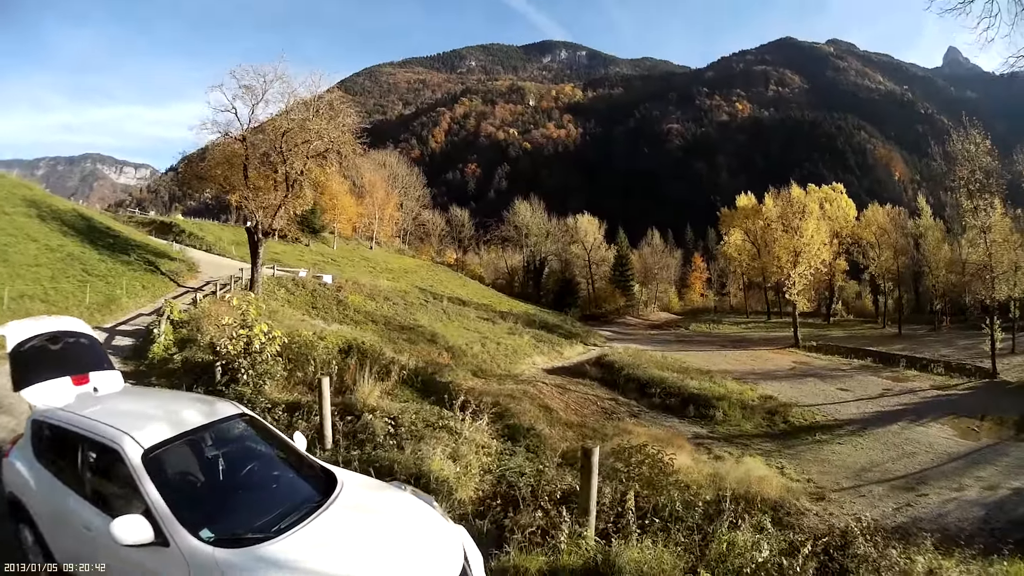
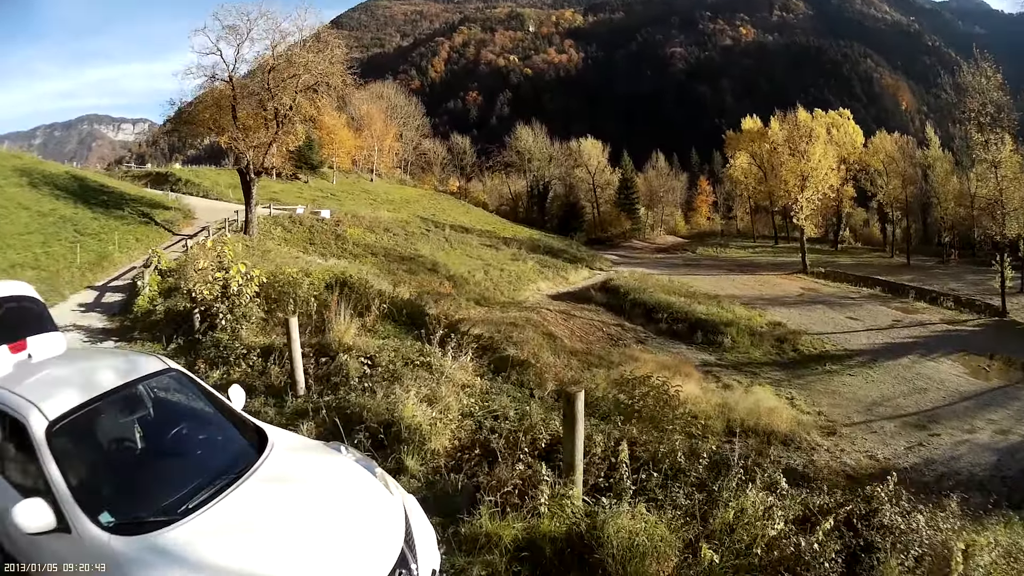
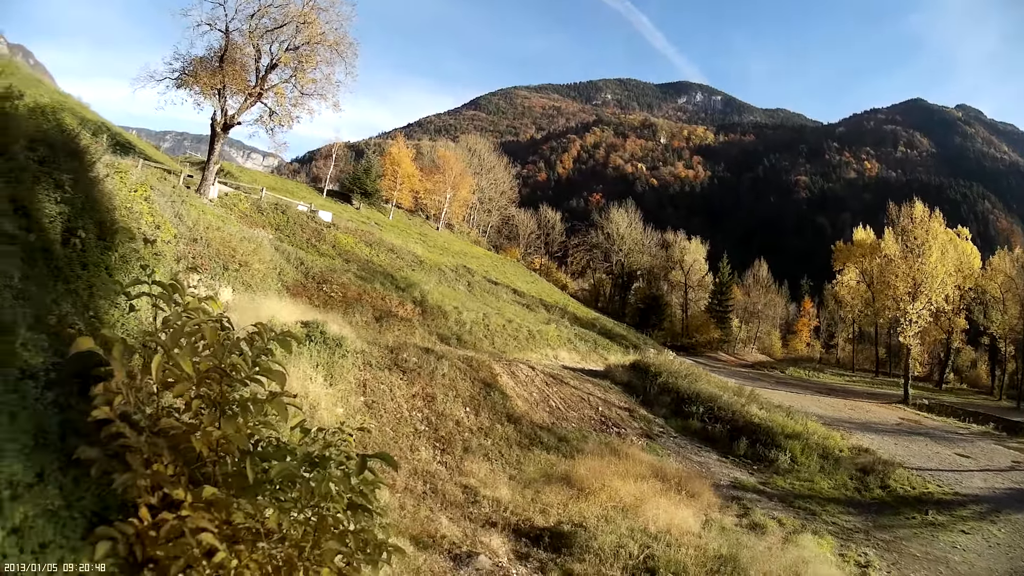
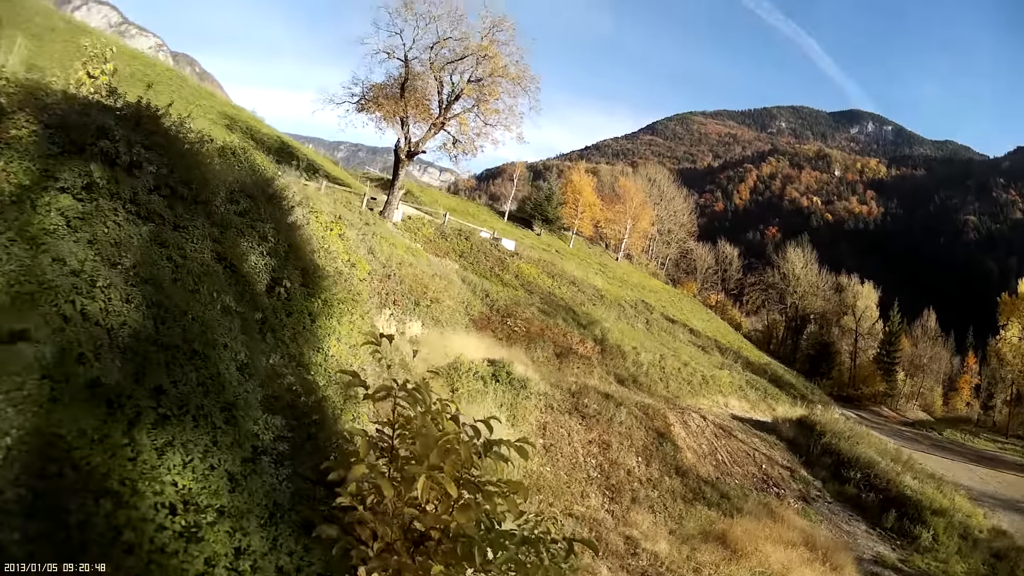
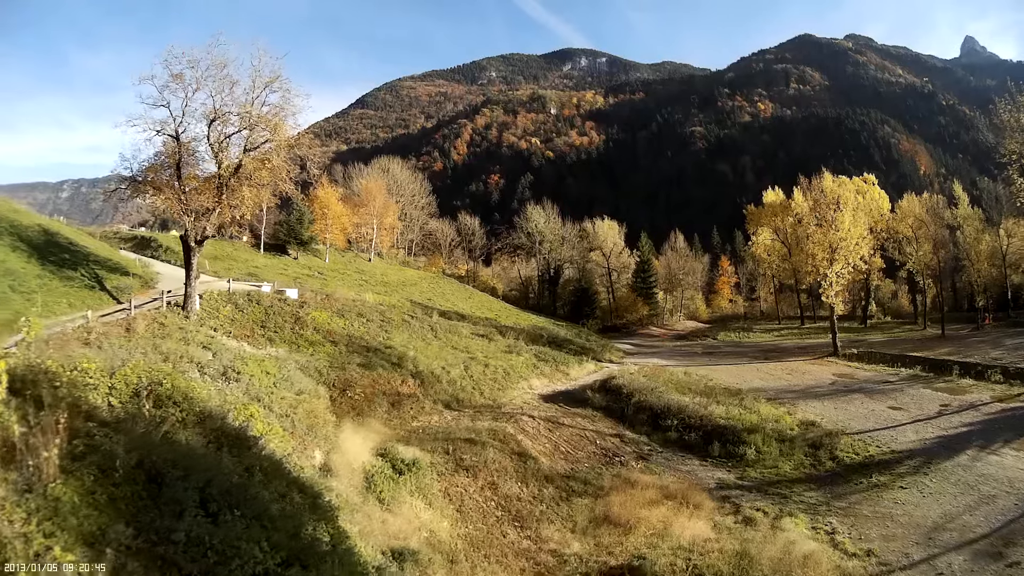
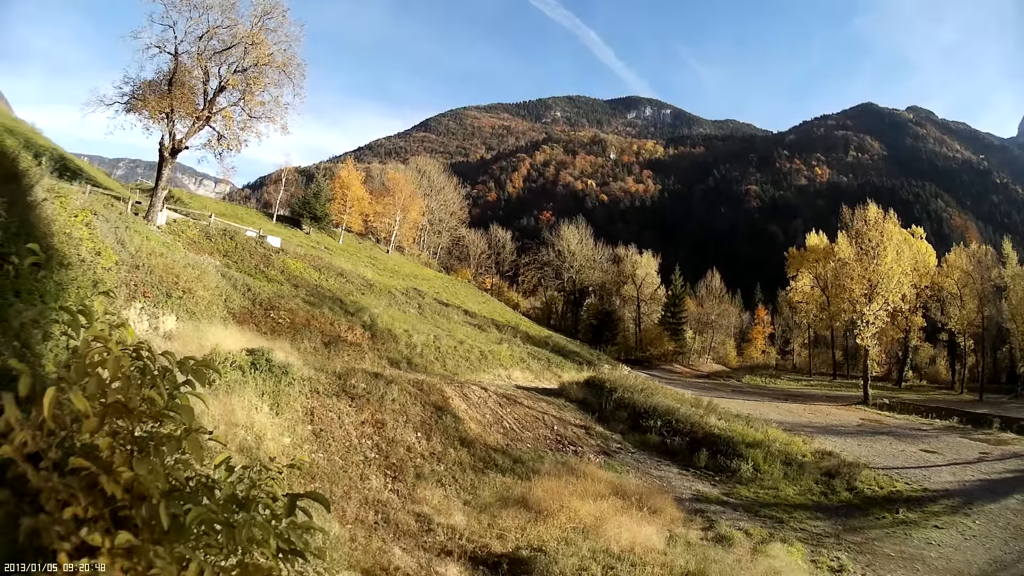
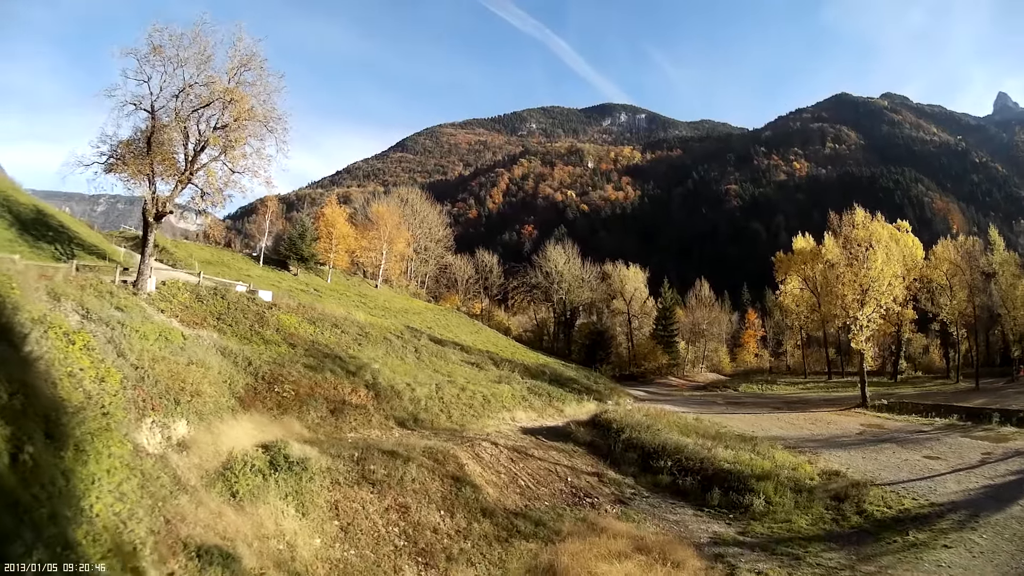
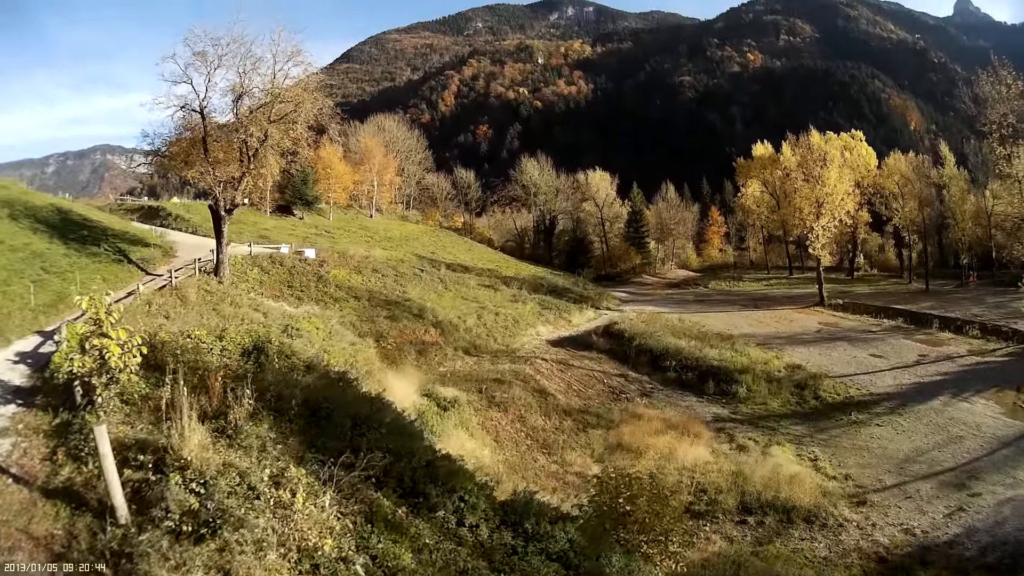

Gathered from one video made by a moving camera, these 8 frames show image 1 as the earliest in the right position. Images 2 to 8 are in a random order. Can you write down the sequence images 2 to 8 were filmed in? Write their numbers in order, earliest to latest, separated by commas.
2, 8, 5, 7, 6, 3, 4
